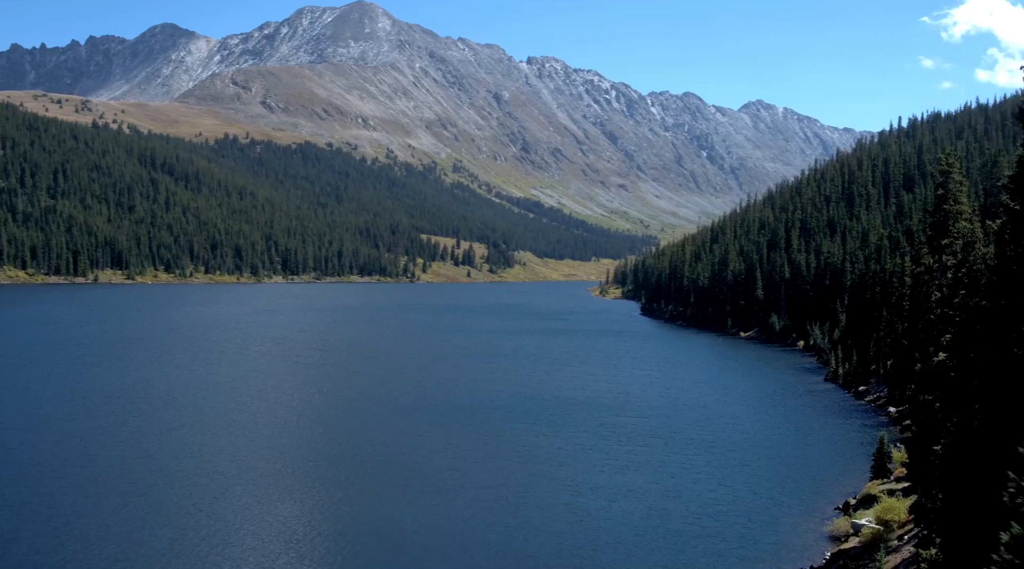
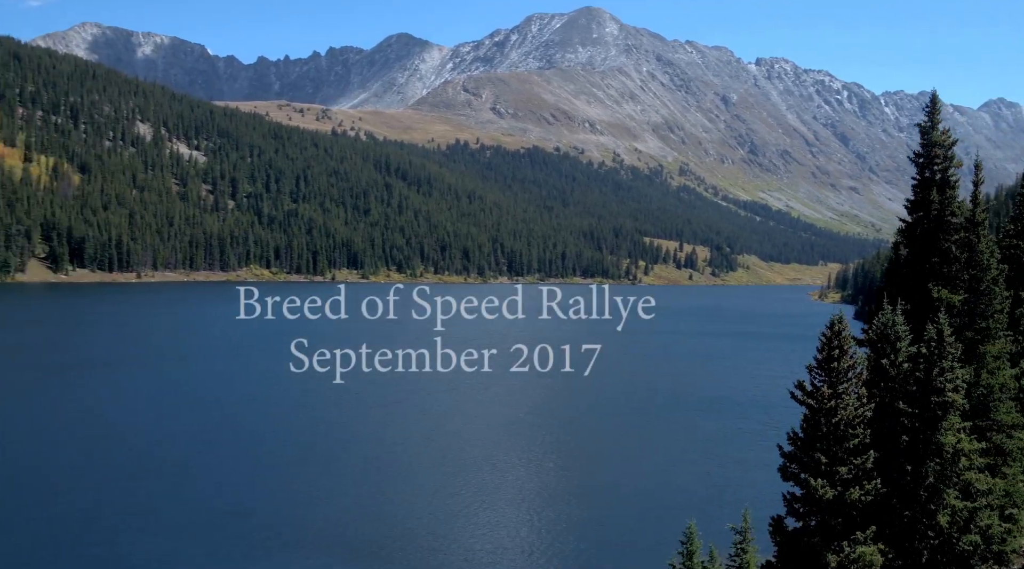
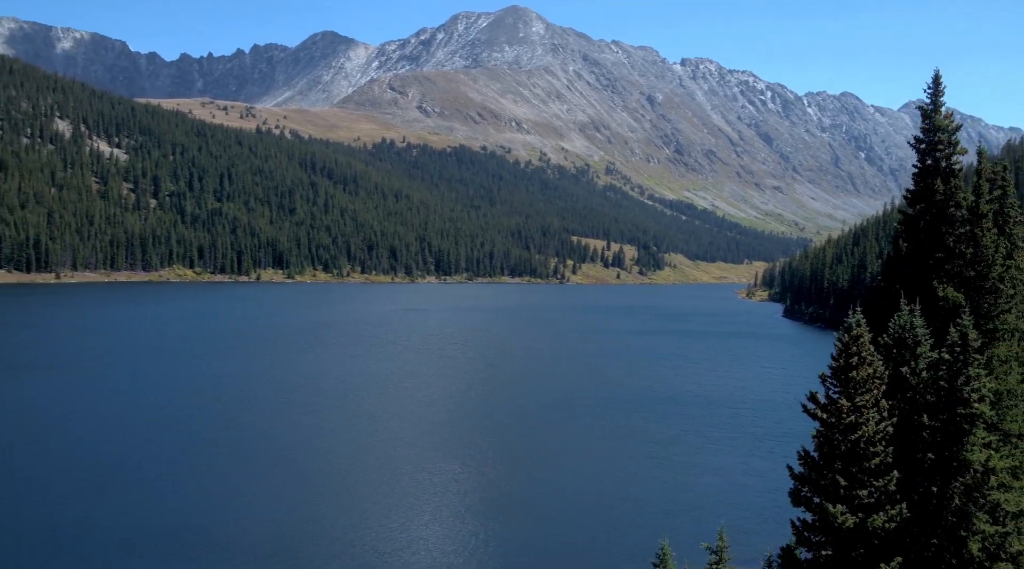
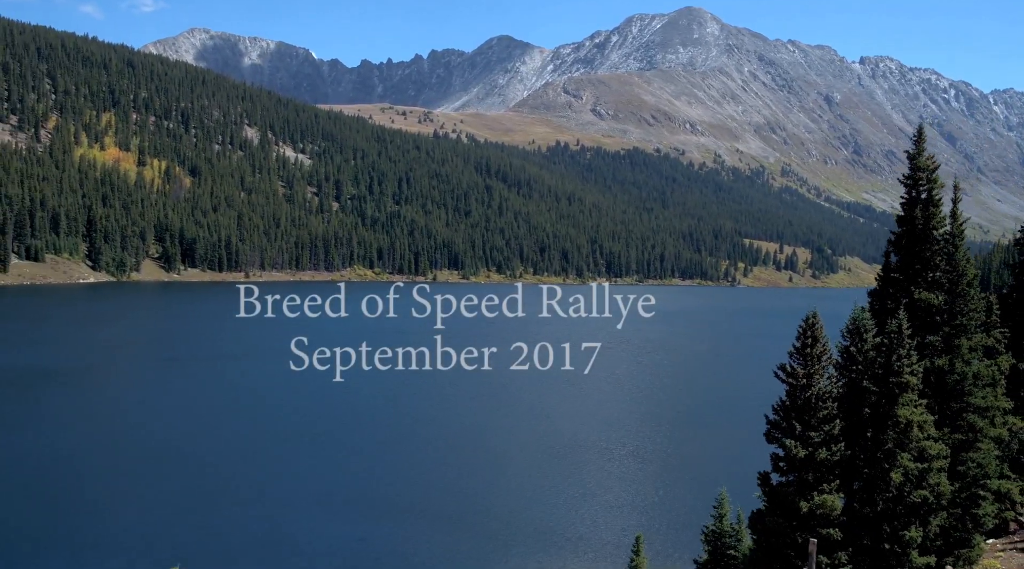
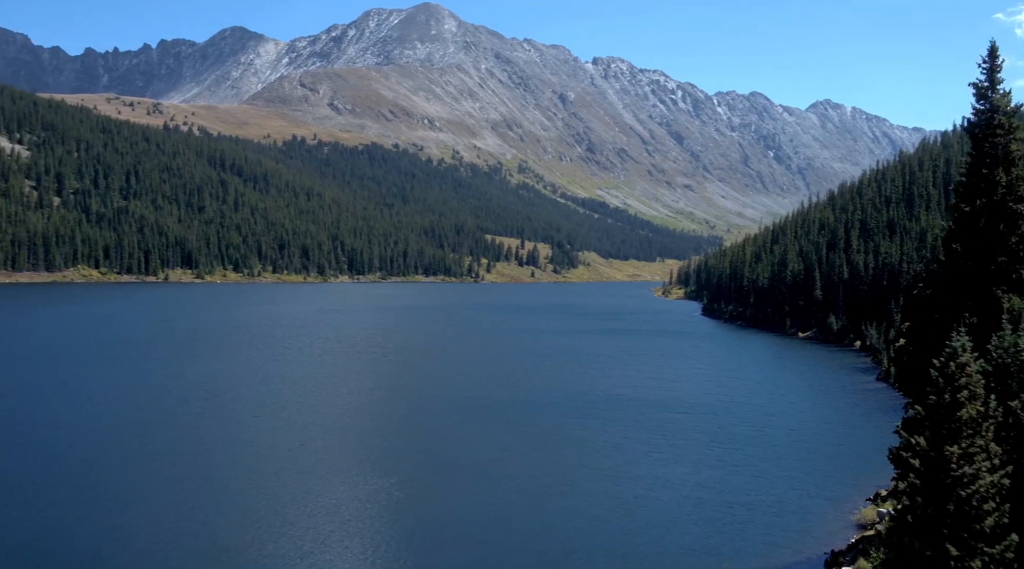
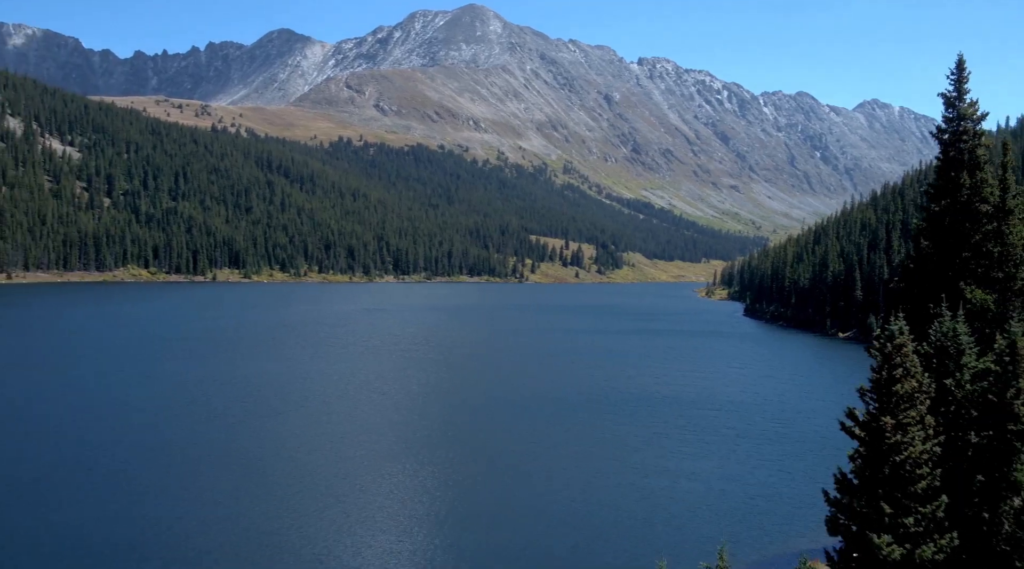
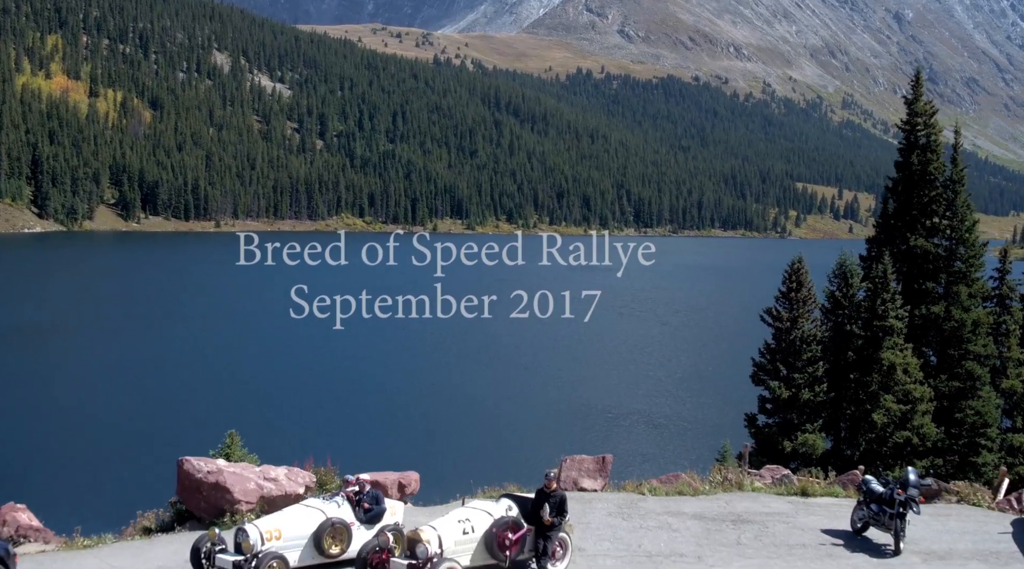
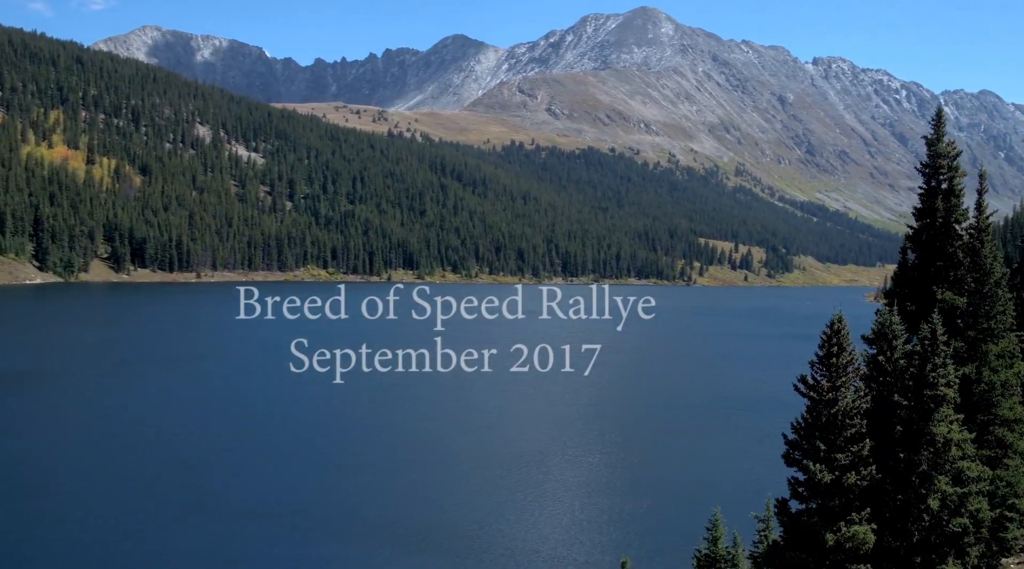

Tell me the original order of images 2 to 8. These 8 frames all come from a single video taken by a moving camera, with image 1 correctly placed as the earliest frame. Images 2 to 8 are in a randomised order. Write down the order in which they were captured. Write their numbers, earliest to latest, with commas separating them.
5, 6, 3, 2, 8, 4, 7
